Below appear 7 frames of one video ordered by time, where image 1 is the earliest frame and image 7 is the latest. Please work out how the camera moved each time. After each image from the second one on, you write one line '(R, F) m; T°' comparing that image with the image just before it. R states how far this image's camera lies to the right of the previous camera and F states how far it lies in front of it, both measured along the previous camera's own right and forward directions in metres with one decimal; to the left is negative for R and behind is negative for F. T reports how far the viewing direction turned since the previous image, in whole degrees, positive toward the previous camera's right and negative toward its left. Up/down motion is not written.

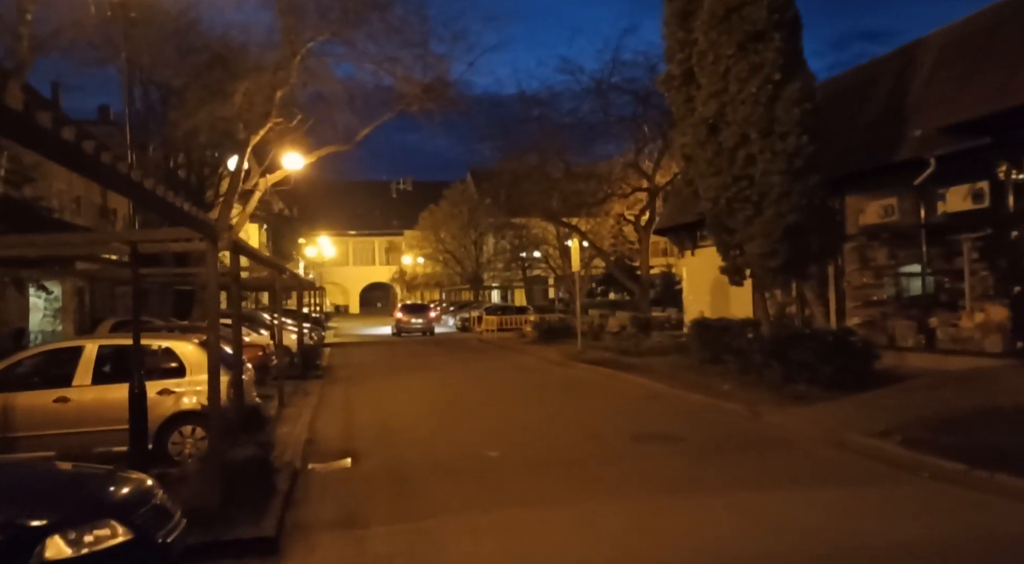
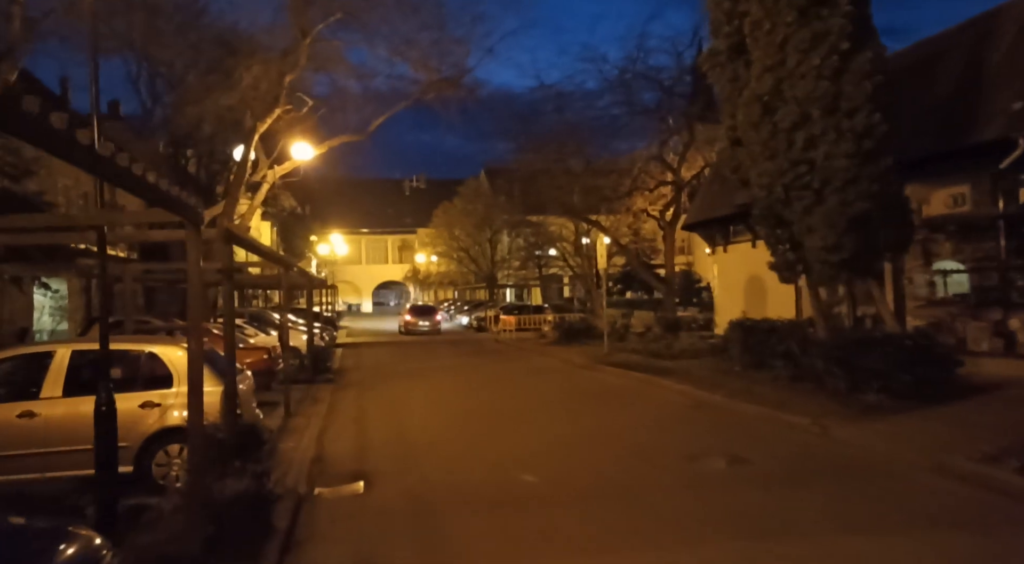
(-0.4, +1.5) m; -1°
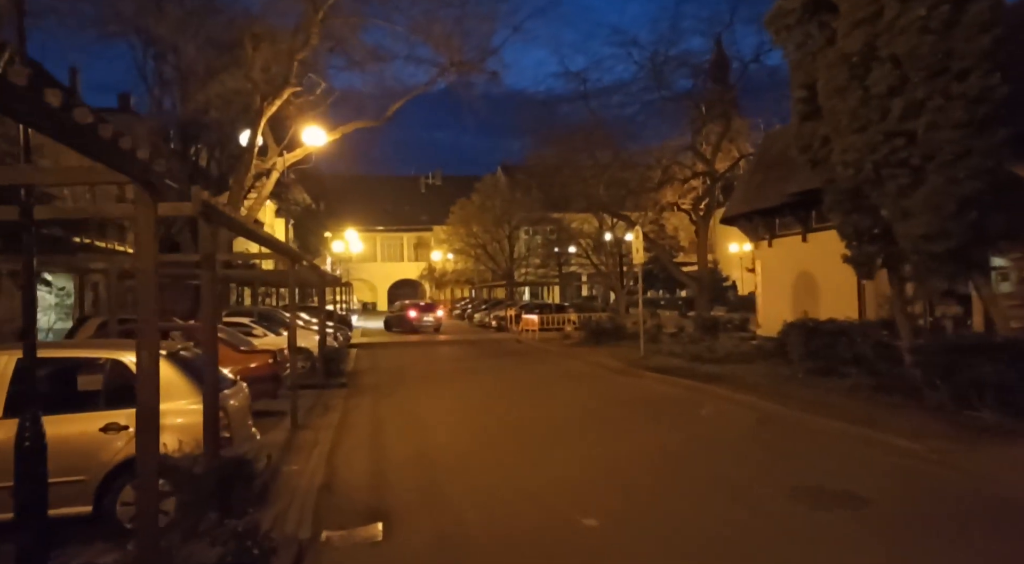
(-0.5, +1.9) m; -1°
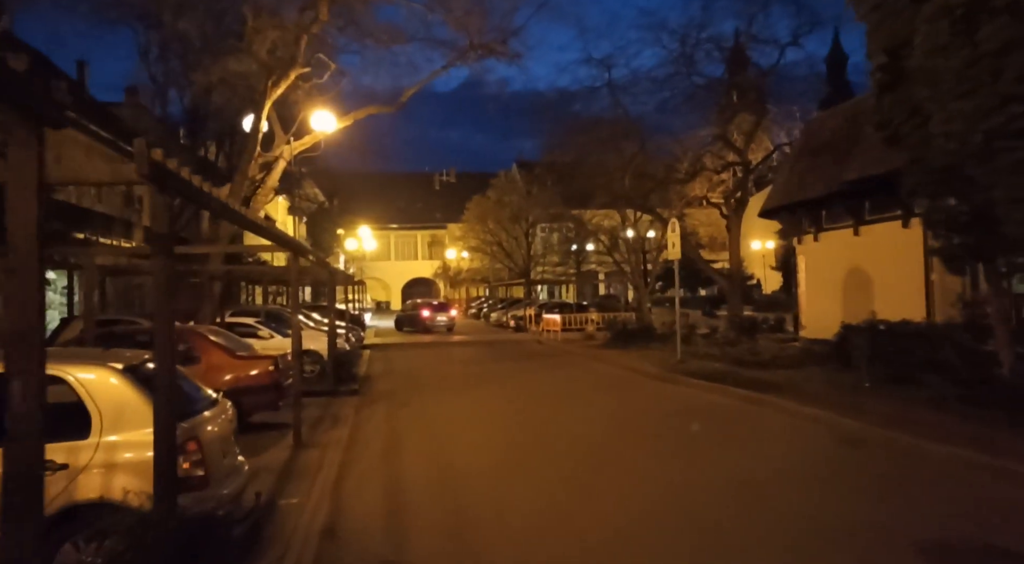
(-0.4, +1.7) m; -1°
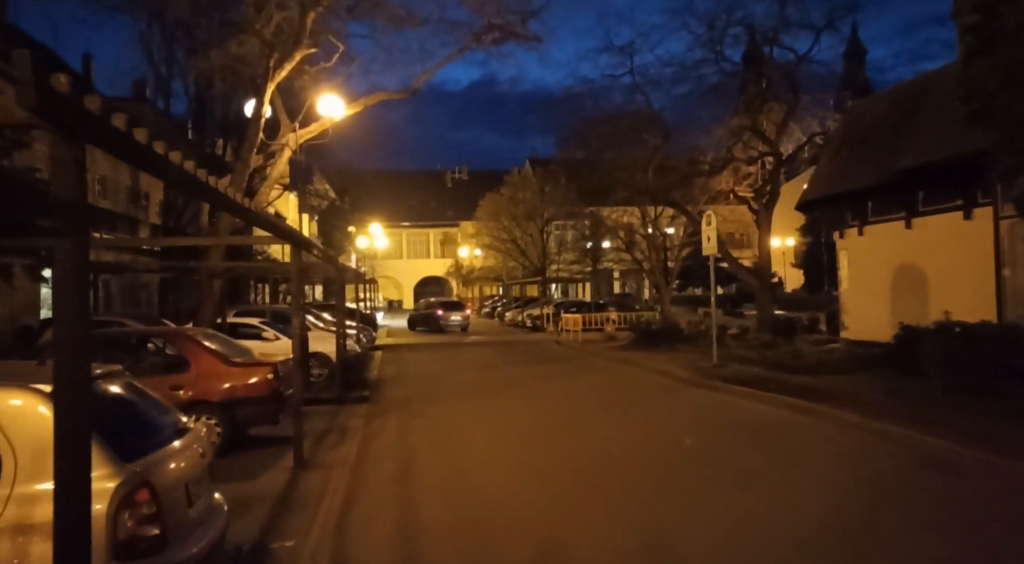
(-0.3, +1.5) m; -1°
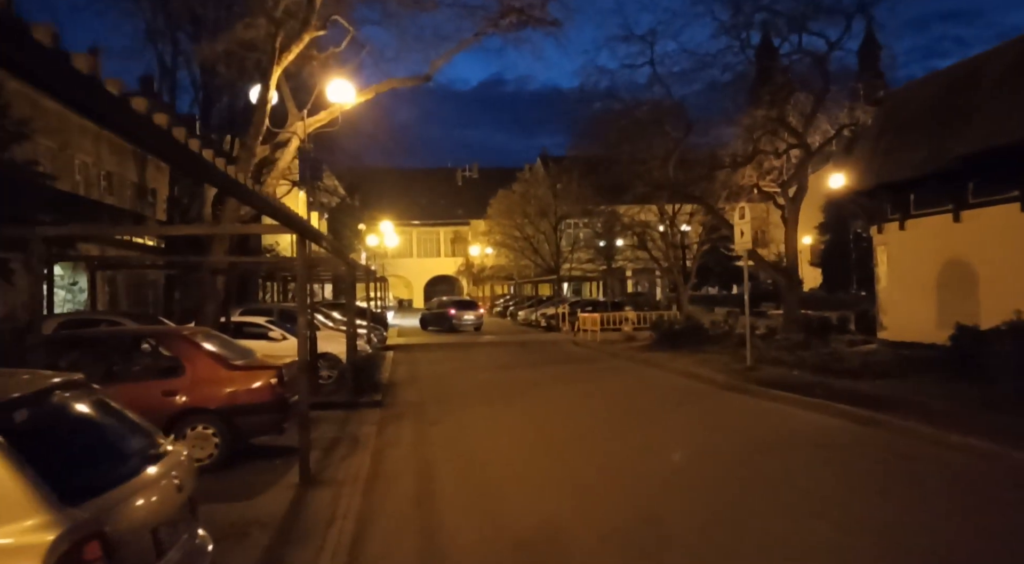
(-0.3, +1.1) m; -1°
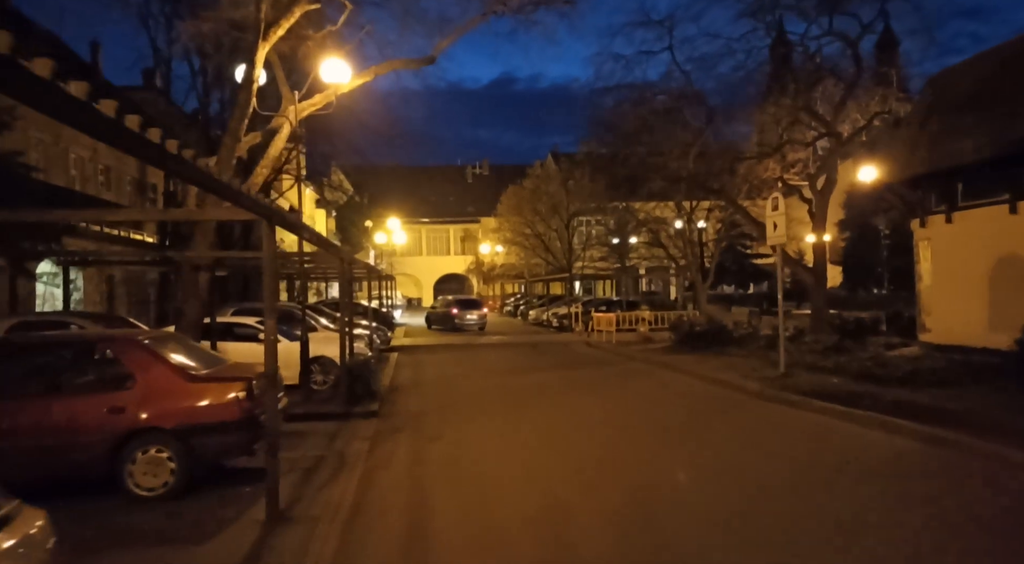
(0.0, +1.5) m; -1°
